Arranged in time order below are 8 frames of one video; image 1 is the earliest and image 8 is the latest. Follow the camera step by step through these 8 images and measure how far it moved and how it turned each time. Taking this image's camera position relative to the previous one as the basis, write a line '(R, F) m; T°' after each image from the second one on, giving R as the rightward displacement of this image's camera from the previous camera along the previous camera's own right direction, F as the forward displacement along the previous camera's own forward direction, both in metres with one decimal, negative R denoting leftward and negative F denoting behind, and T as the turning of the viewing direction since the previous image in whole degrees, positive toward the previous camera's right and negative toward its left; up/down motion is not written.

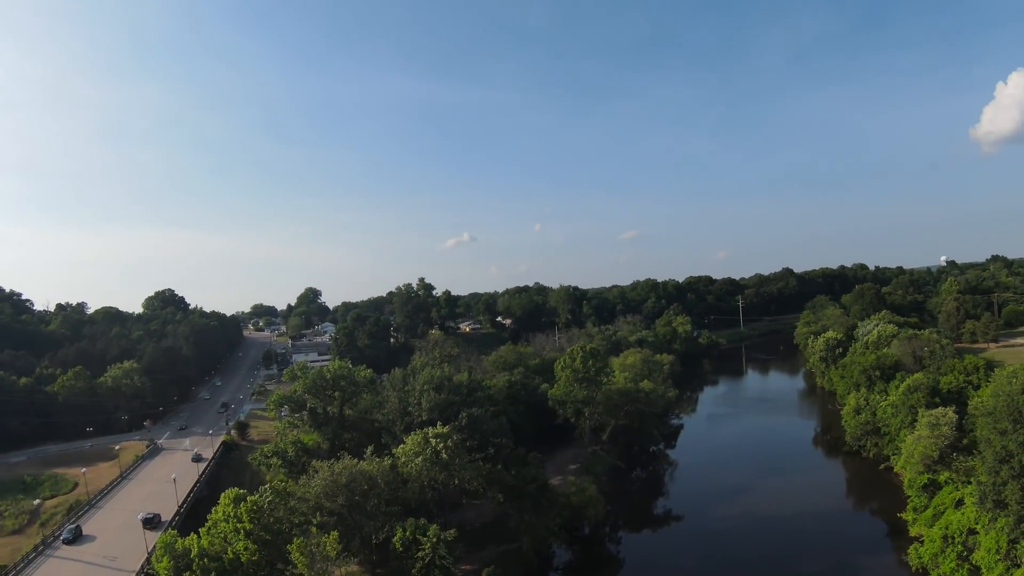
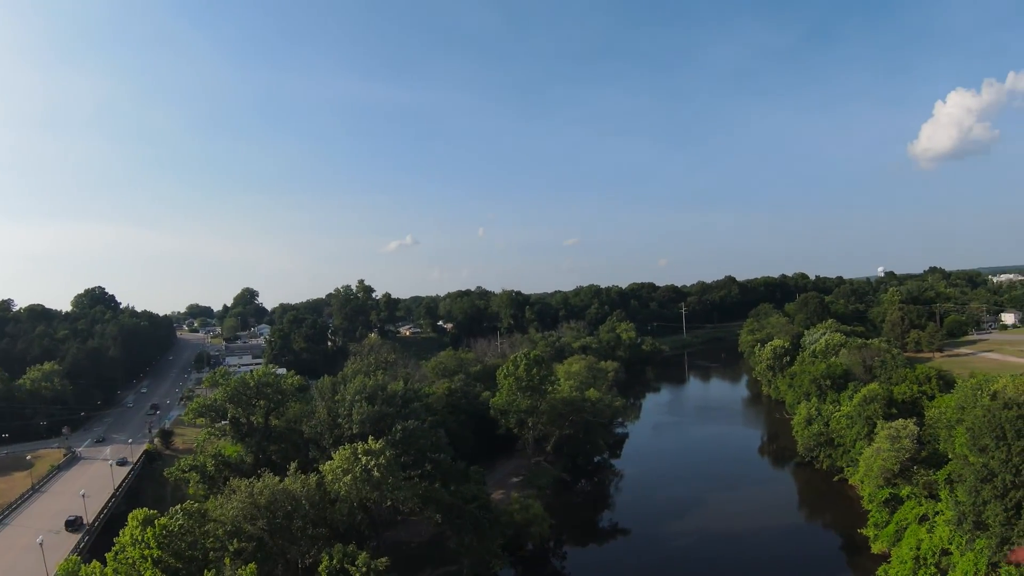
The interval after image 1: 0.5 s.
(+1.1, +4.6) m; +5°
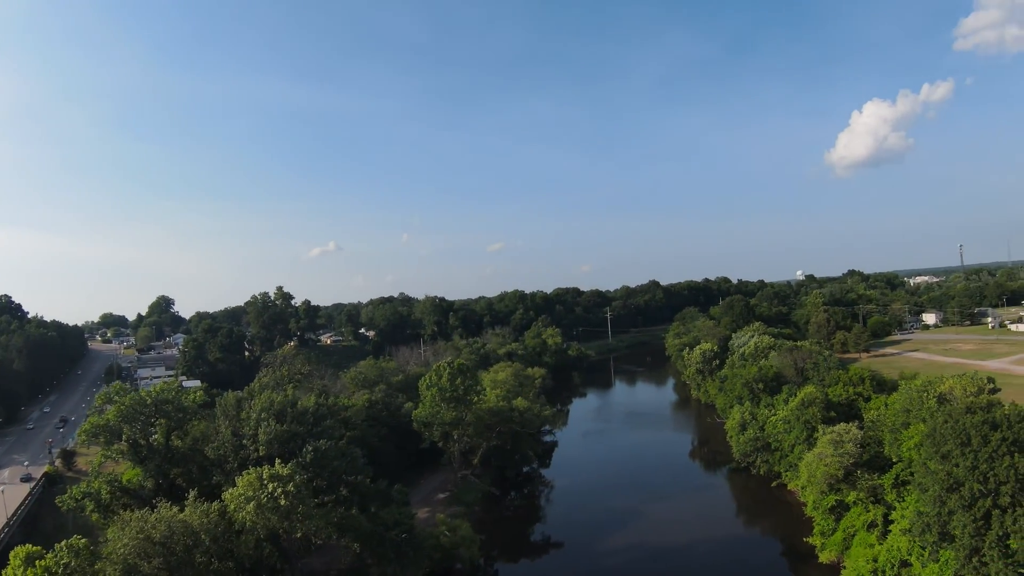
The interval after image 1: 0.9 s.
(+1.9, +3.9) m; +6°
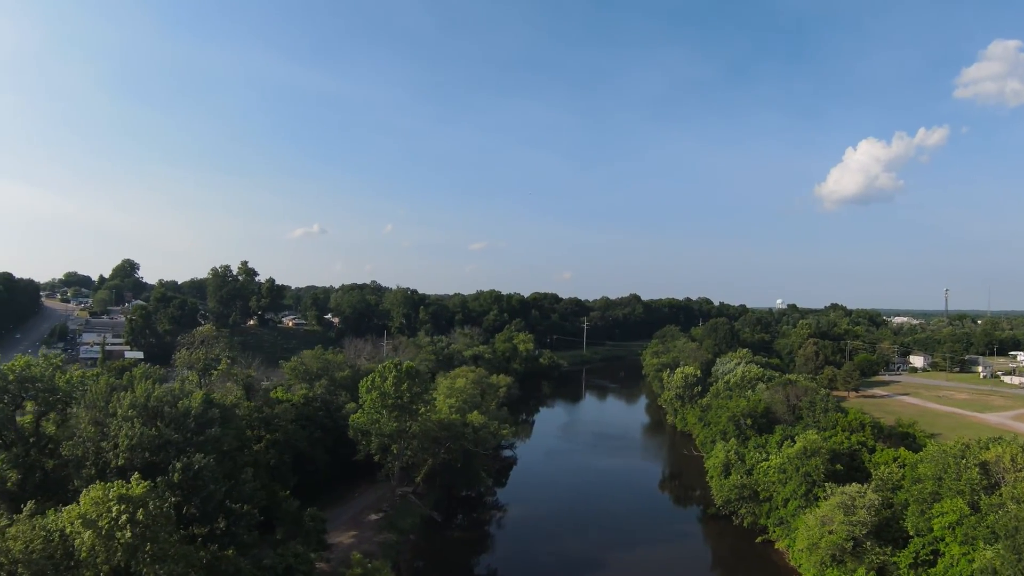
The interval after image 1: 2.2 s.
(+0.9, +5.1) m; +2°
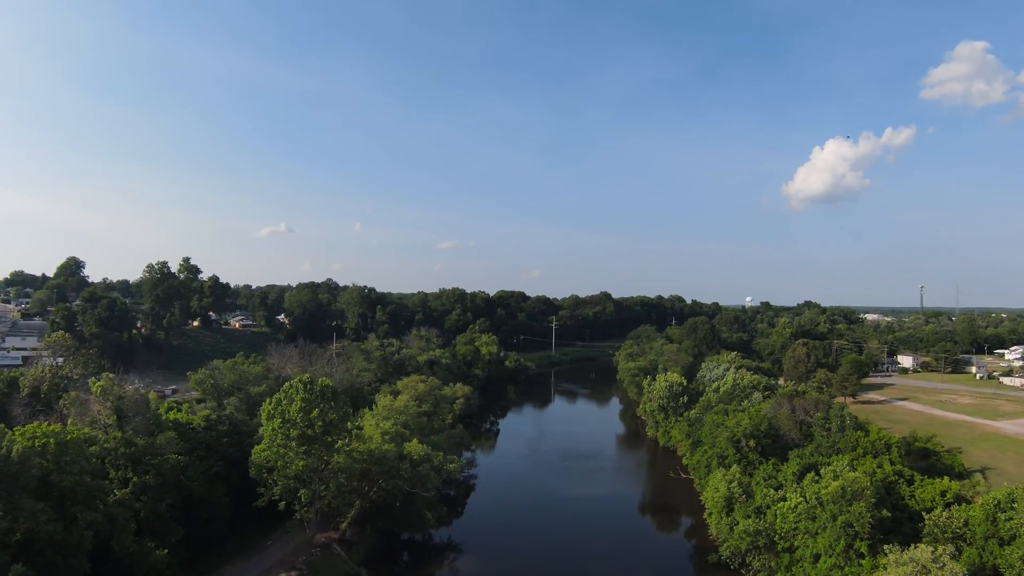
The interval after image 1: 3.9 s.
(+0.9, +6.5) m; +3°
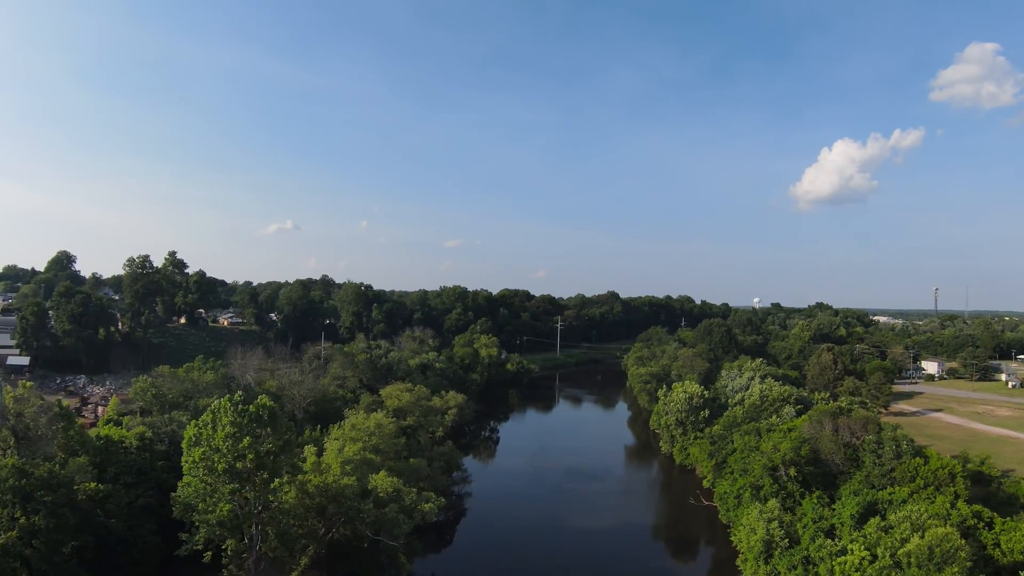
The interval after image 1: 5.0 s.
(+0.2, +4.3) m; 0°
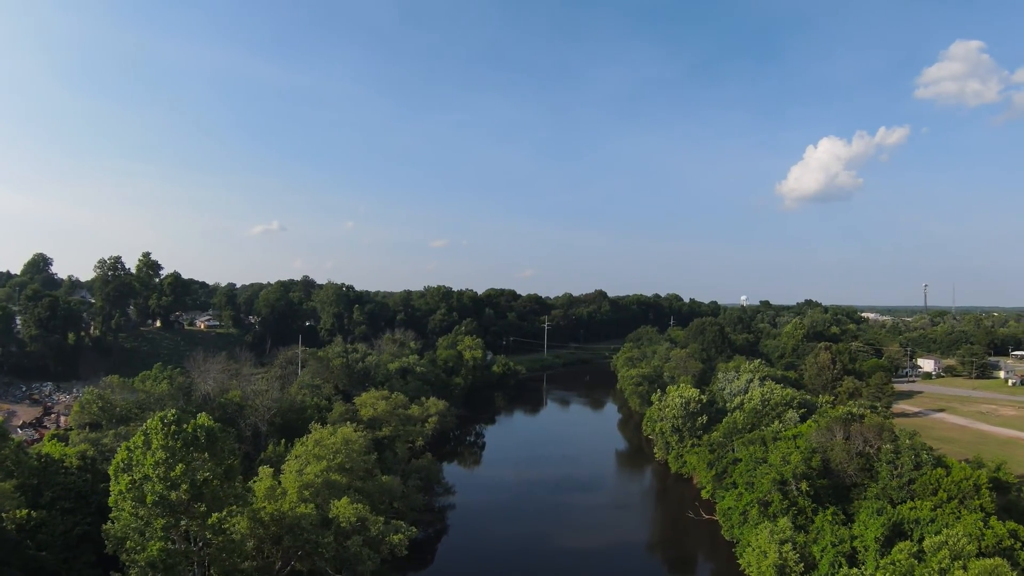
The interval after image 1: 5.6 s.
(+0.3, +2.3) m; +1°
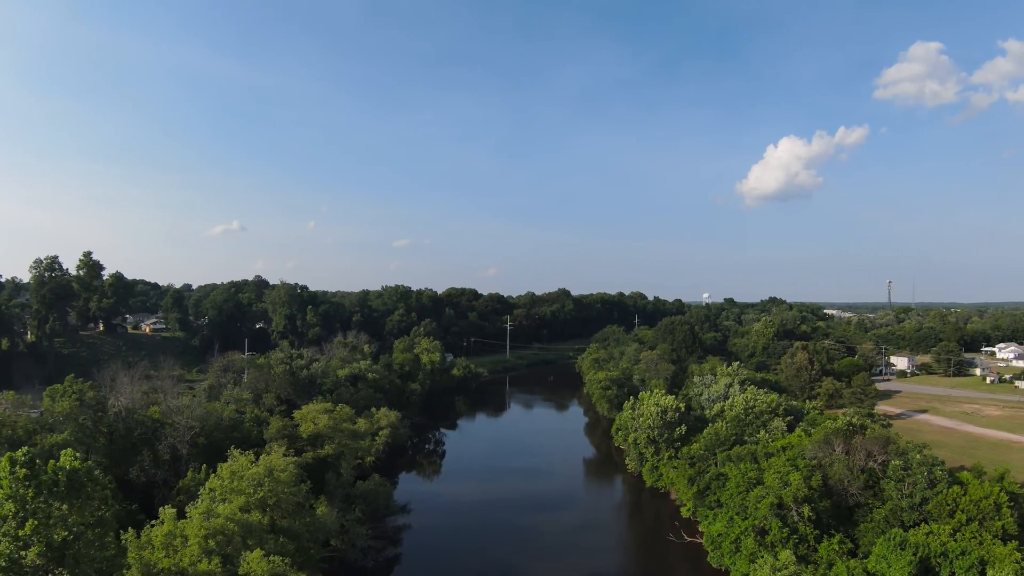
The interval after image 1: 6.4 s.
(+0.4, +3.3) m; +3°
